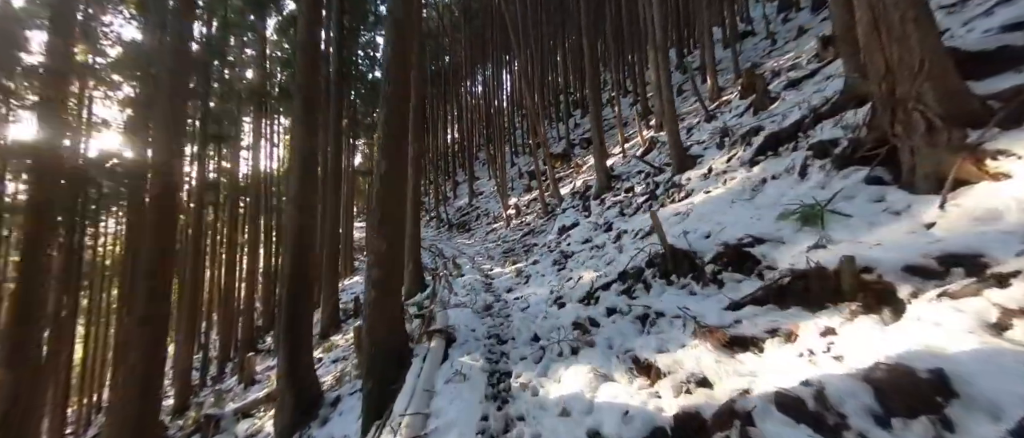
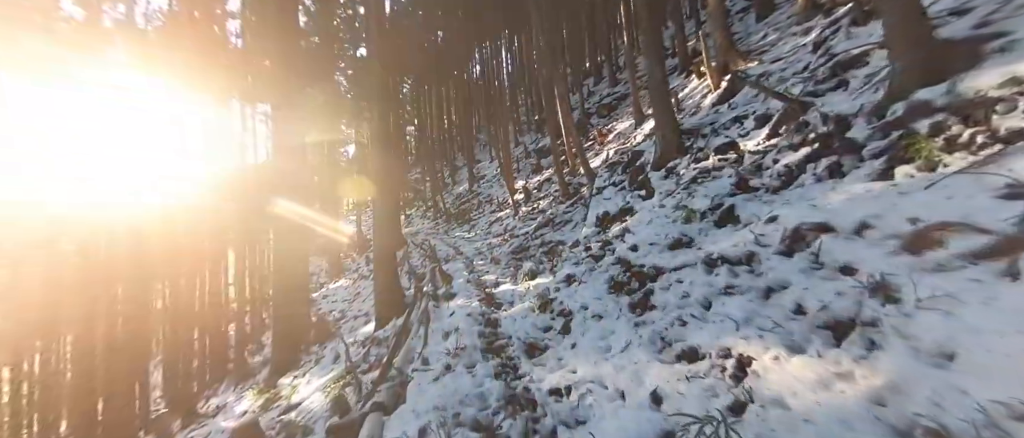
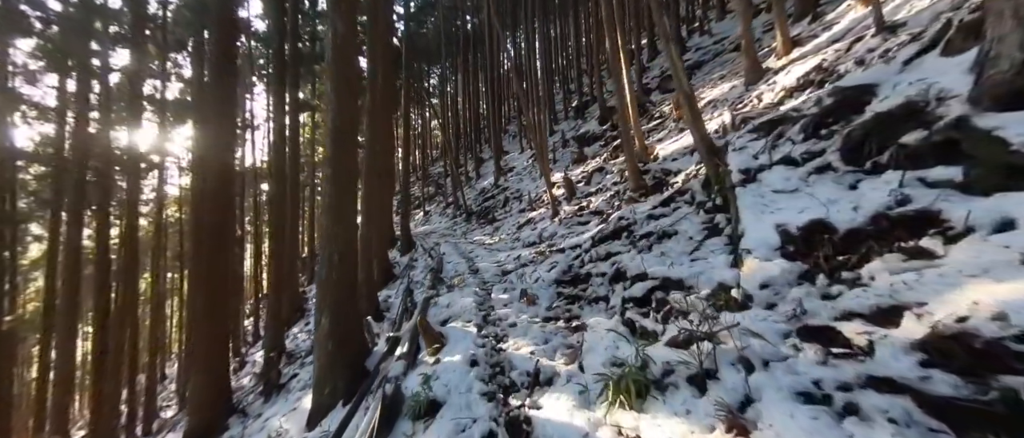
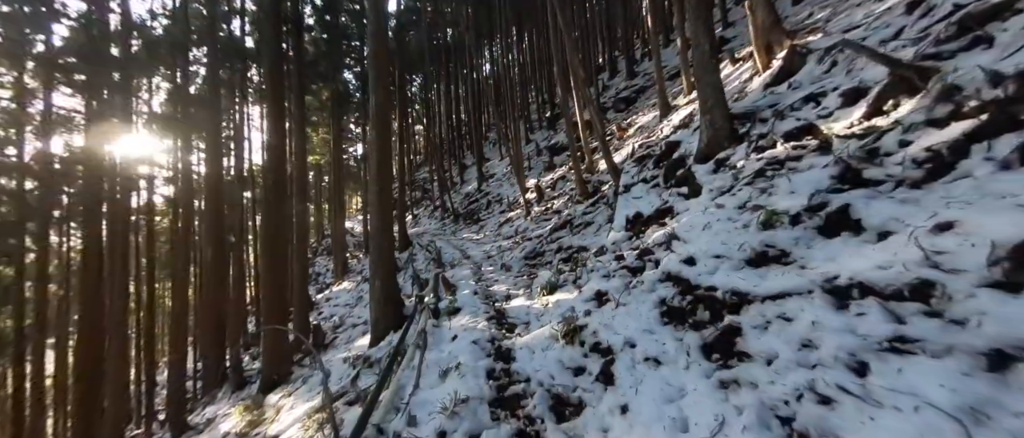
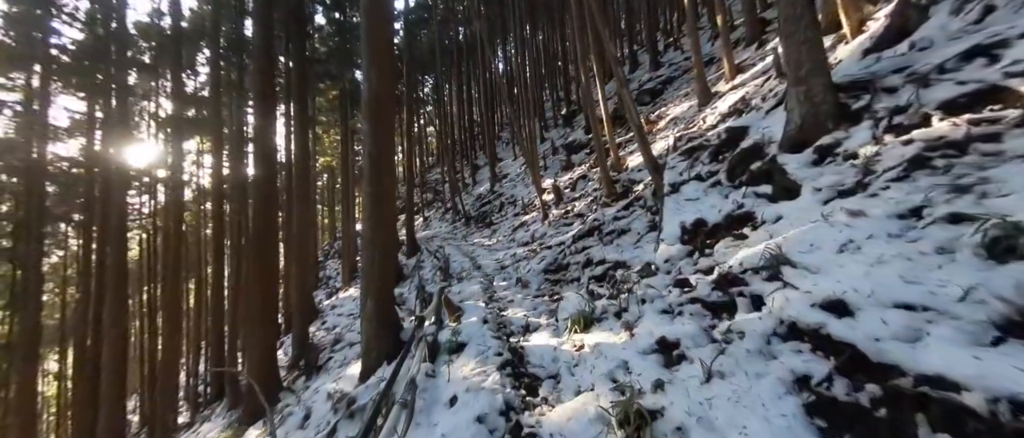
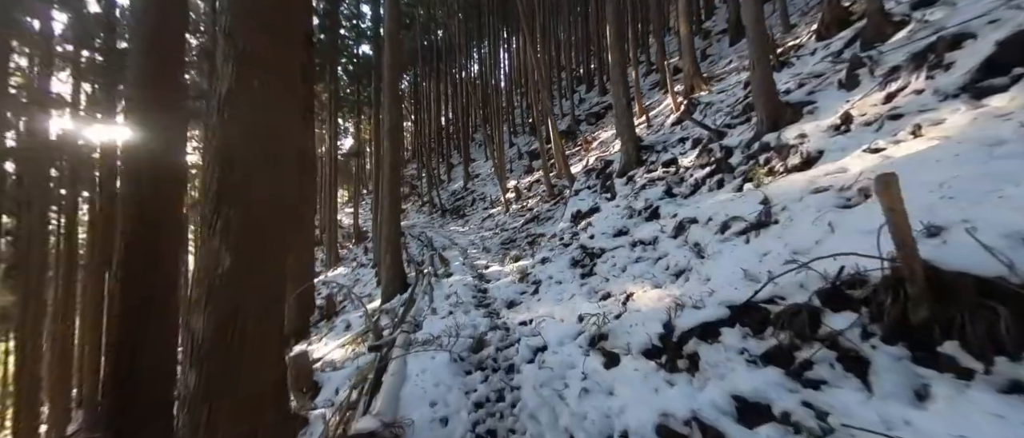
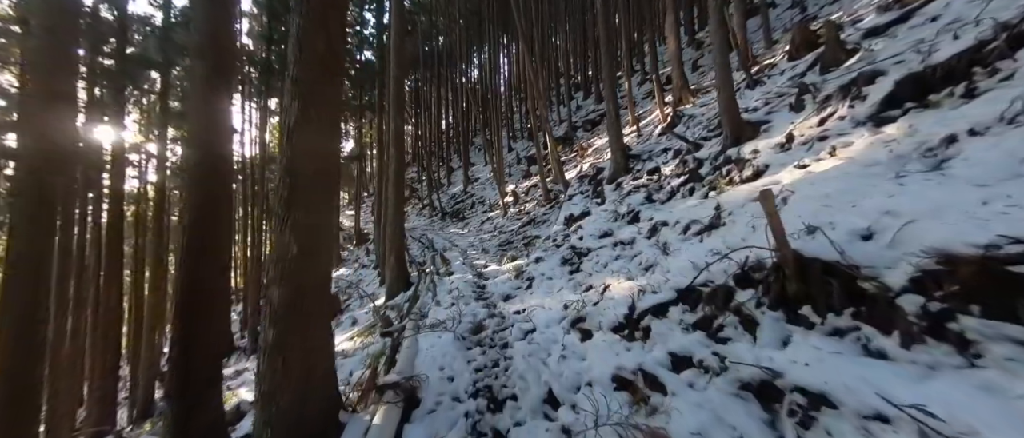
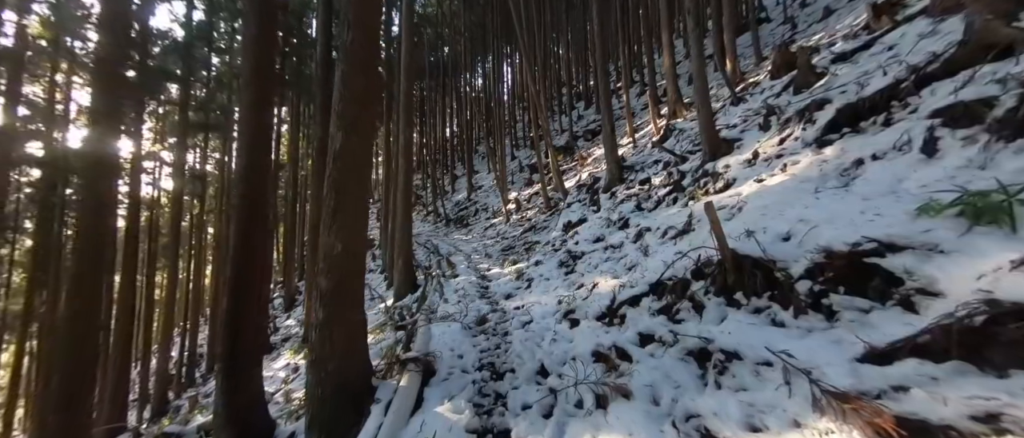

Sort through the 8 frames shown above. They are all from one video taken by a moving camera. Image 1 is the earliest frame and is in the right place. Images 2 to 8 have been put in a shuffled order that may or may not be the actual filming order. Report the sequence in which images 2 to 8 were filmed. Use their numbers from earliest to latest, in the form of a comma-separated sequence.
8, 7, 6, 2, 4, 5, 3
